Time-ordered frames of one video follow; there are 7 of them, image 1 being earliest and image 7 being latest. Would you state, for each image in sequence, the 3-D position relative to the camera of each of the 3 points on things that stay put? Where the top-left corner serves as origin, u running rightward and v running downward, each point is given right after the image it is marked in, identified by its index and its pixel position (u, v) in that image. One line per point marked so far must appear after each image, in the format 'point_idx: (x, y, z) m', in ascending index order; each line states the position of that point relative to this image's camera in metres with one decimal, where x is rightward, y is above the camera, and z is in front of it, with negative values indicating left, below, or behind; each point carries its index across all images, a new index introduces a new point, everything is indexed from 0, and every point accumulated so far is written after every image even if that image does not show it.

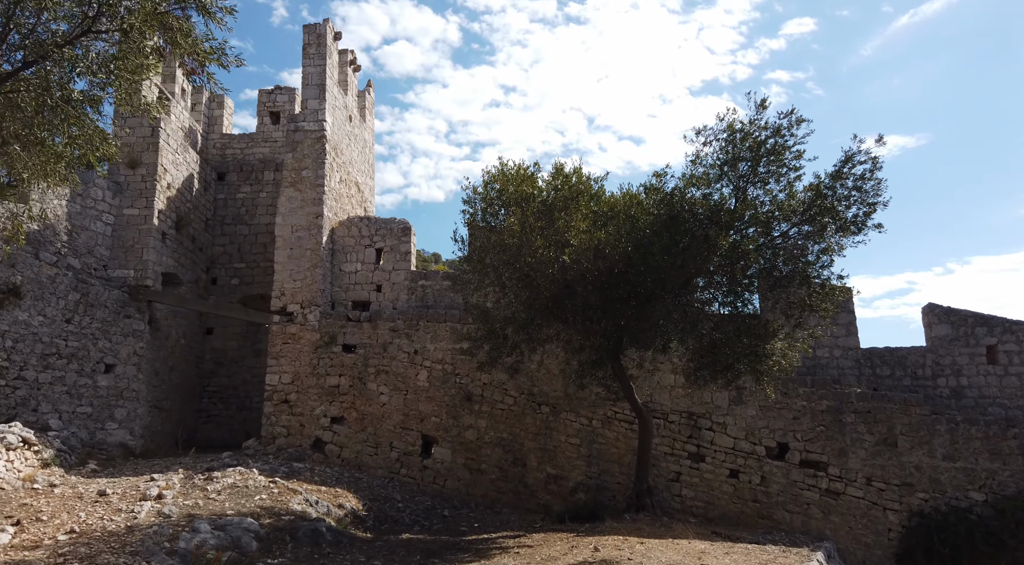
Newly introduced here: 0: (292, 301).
0: (-3.8, -0.3, +11.4) m
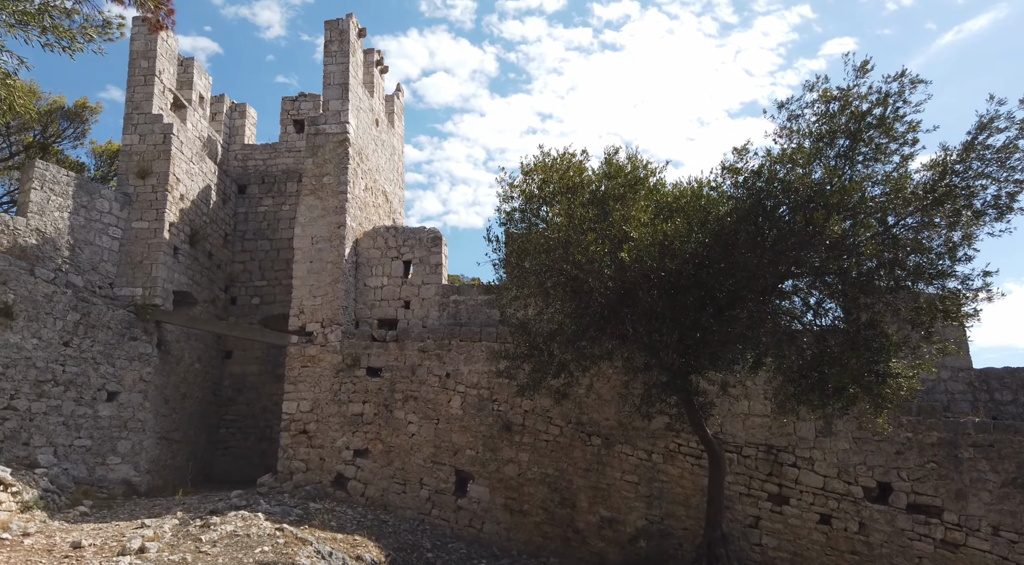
0: (-3.1, -0.6, +10.3) m
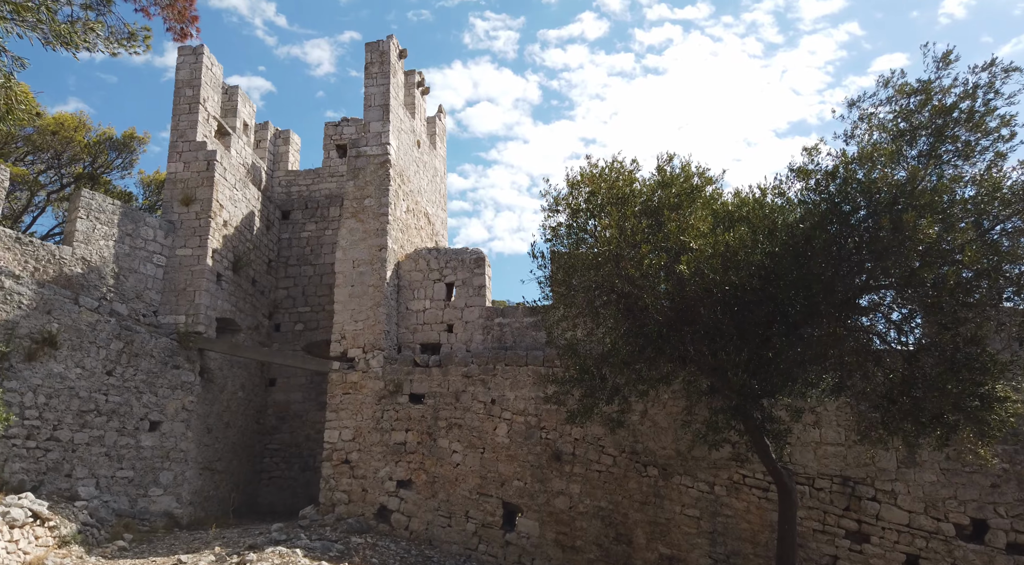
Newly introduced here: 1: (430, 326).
0: (-2.4, -1.0, +10.0) m
1: (-1.3, -0.7, +10.4) m
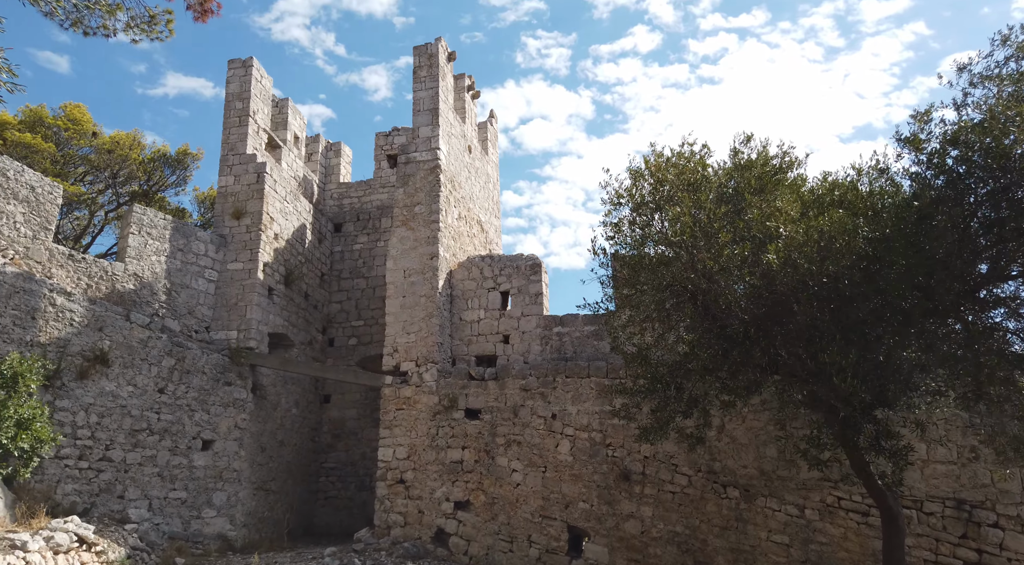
0: (-1.5, -1.1, +9.6) m
1: (-0.4, -0.8, +9.9) m
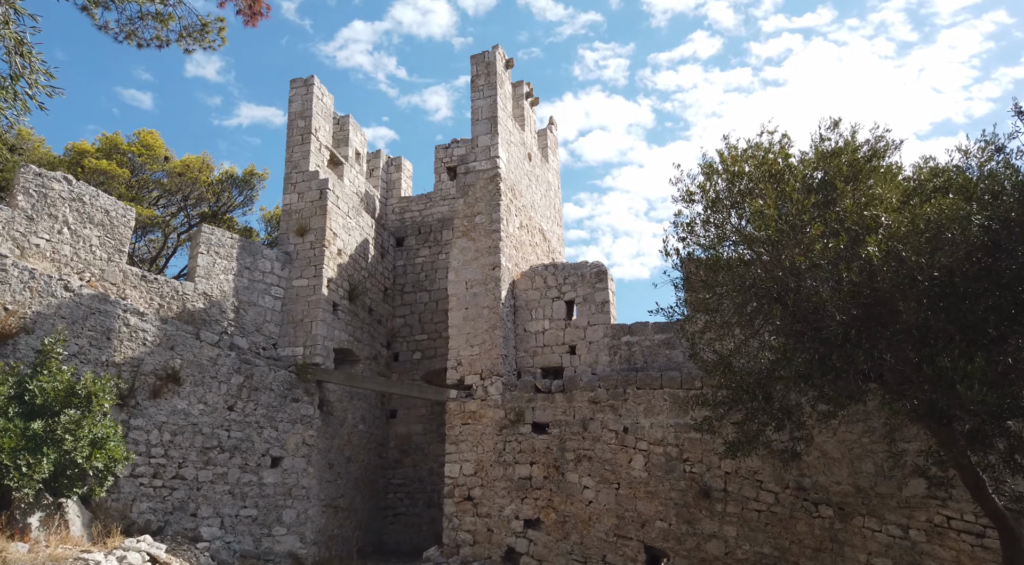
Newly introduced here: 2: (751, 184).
0: (-0.6, -1.3, +9.4) m
1: (+0.6, -0.9, +9.6) m
2: (+2.0, +0.8, +5.5) m
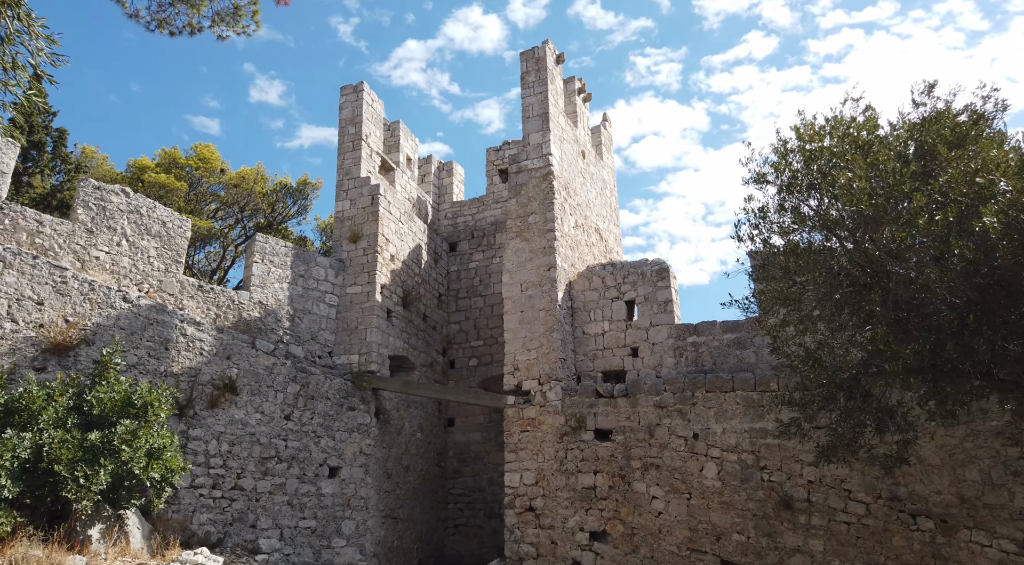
0: (+0.2, -1.3, +9.0) m
1: (+1.4, -0.9, +9.1) m
2: (+2.4, +0.9, +4.9) m
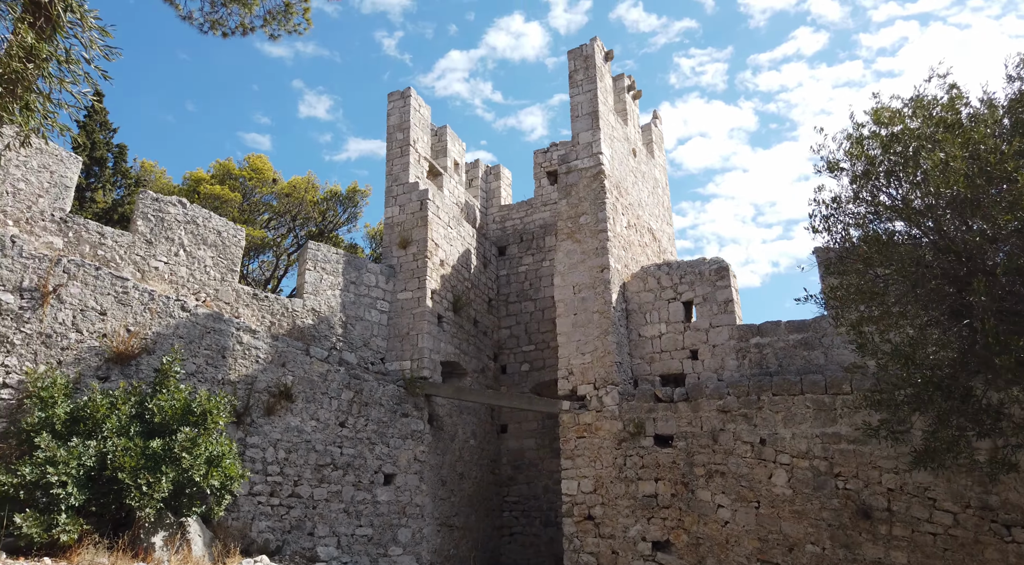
0: (+0.9, -1.3, +8.8) m
1: (+2.1, -0.9, +8.8) m
2: (+2.8, +1.0, +4.6) m
